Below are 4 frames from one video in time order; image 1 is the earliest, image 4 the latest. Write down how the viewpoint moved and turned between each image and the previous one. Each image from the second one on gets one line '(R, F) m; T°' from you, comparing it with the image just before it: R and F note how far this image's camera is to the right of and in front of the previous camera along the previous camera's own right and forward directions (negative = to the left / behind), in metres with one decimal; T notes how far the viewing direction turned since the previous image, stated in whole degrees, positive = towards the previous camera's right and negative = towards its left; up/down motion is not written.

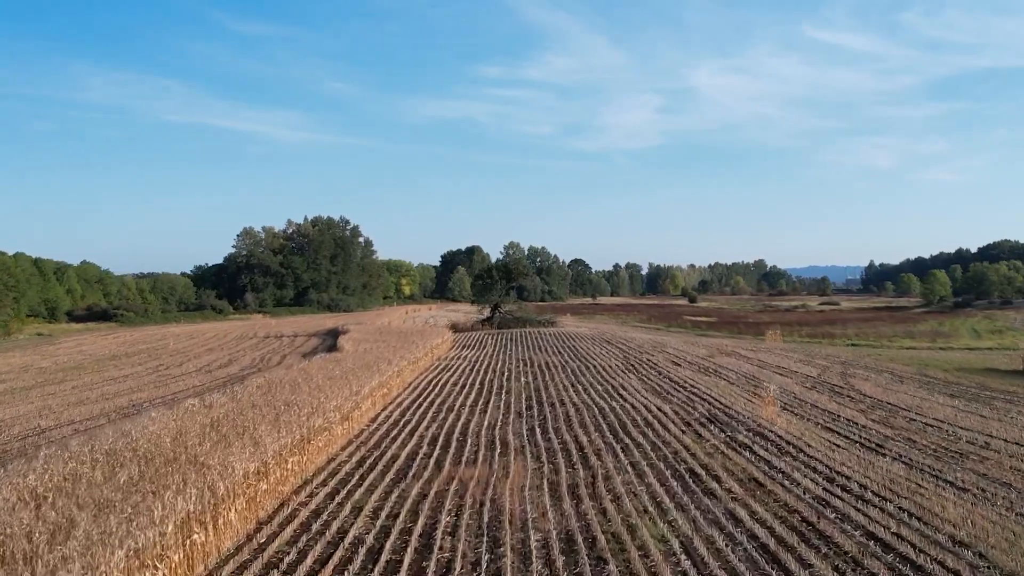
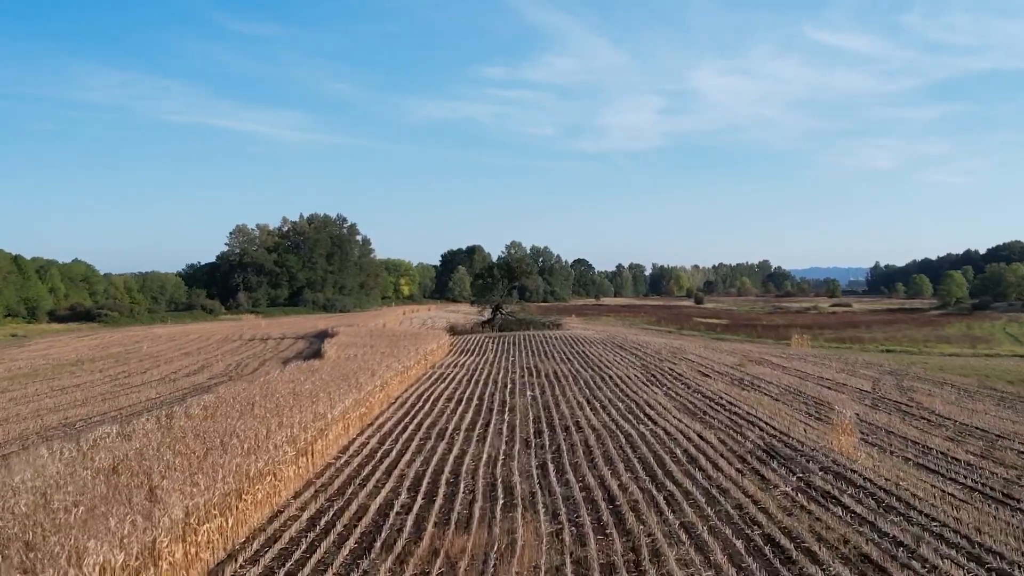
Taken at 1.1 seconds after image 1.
(-0.1, +3.5) m; 0°
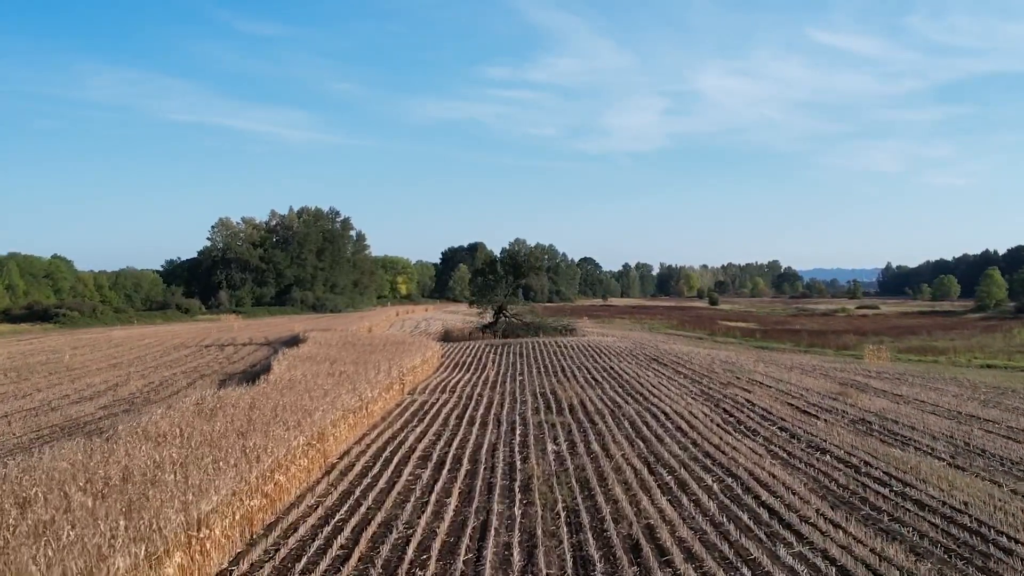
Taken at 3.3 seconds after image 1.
(-0.2, +7.6) m; 0°
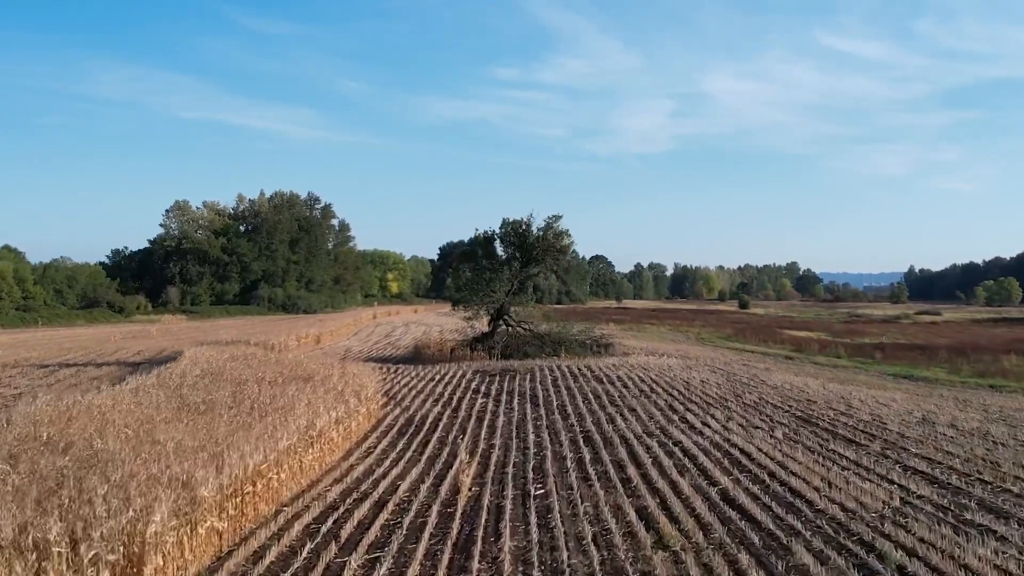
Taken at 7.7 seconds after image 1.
(-0.1, +14.6) m; 0°
